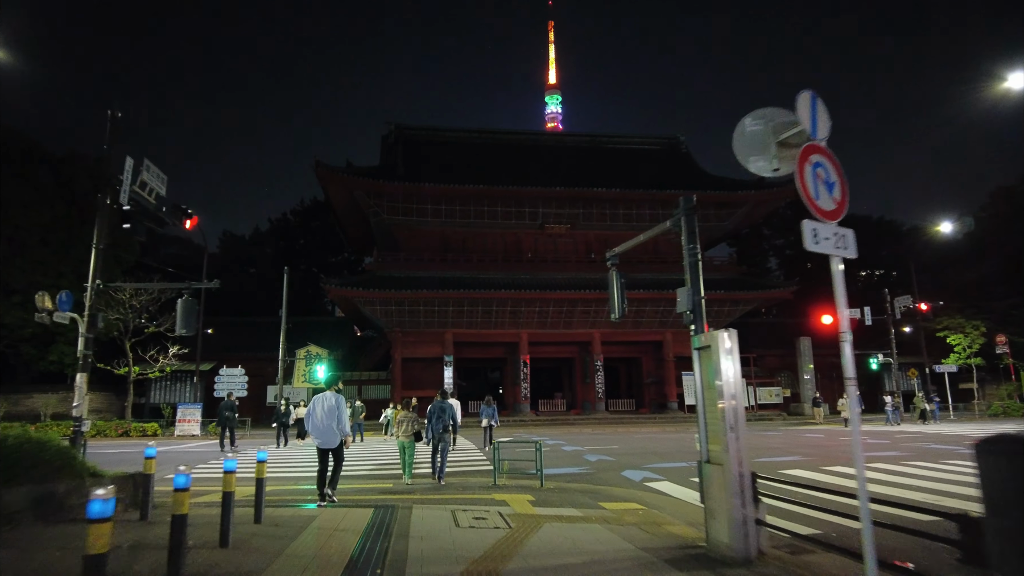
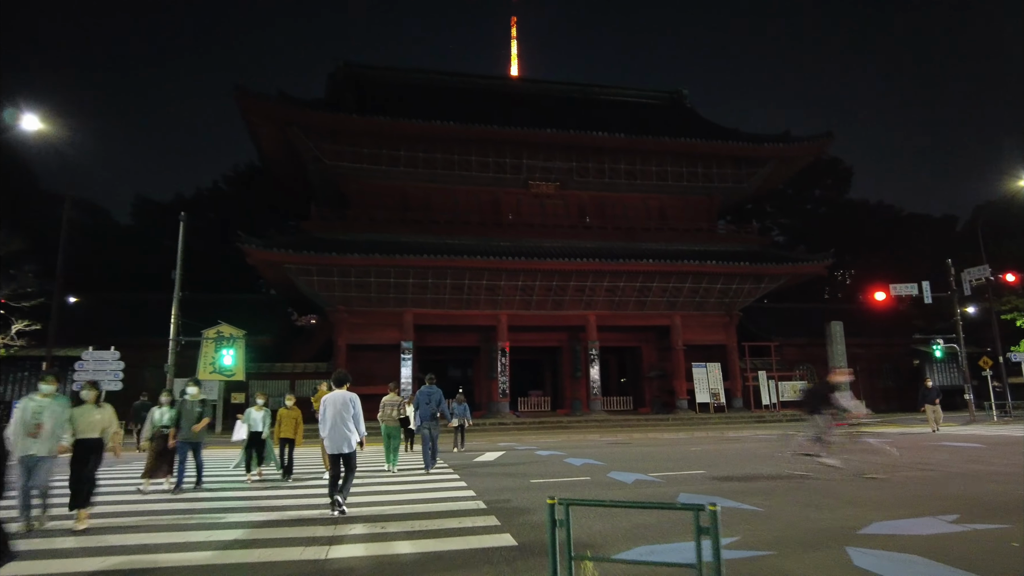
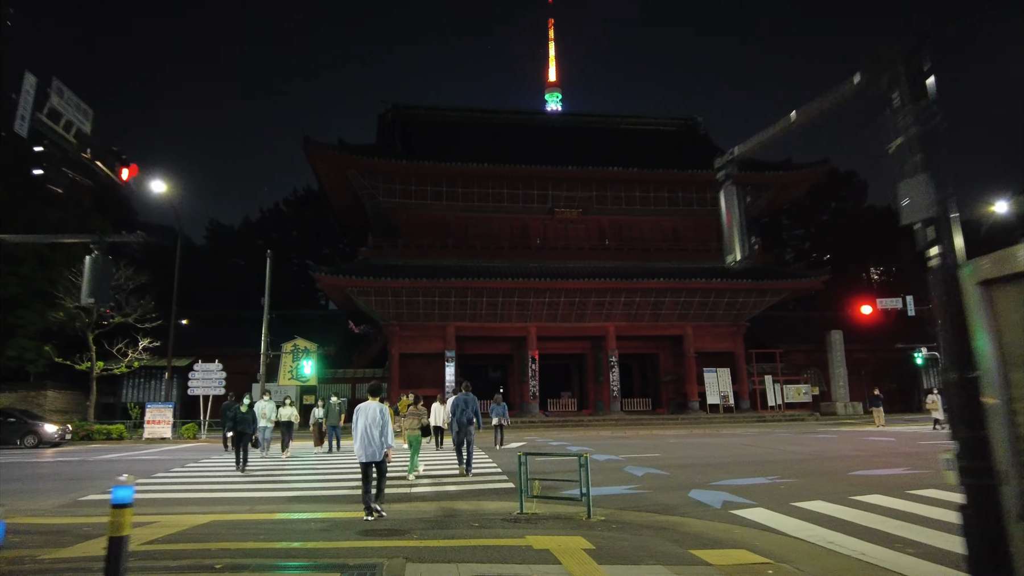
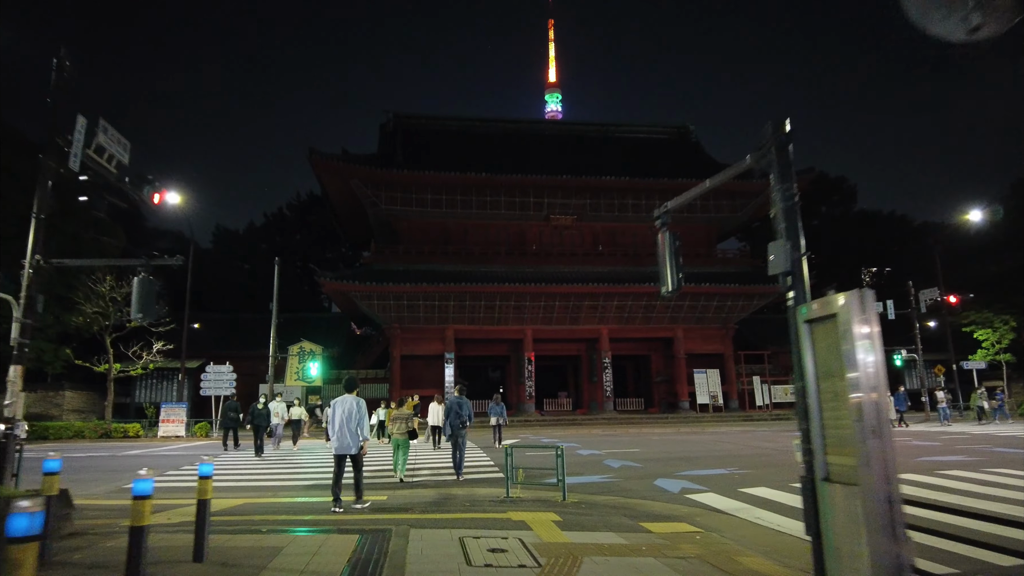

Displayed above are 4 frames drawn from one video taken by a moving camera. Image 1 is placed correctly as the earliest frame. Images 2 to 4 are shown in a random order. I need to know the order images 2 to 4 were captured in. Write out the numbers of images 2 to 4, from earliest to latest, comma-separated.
4, 3, 2
